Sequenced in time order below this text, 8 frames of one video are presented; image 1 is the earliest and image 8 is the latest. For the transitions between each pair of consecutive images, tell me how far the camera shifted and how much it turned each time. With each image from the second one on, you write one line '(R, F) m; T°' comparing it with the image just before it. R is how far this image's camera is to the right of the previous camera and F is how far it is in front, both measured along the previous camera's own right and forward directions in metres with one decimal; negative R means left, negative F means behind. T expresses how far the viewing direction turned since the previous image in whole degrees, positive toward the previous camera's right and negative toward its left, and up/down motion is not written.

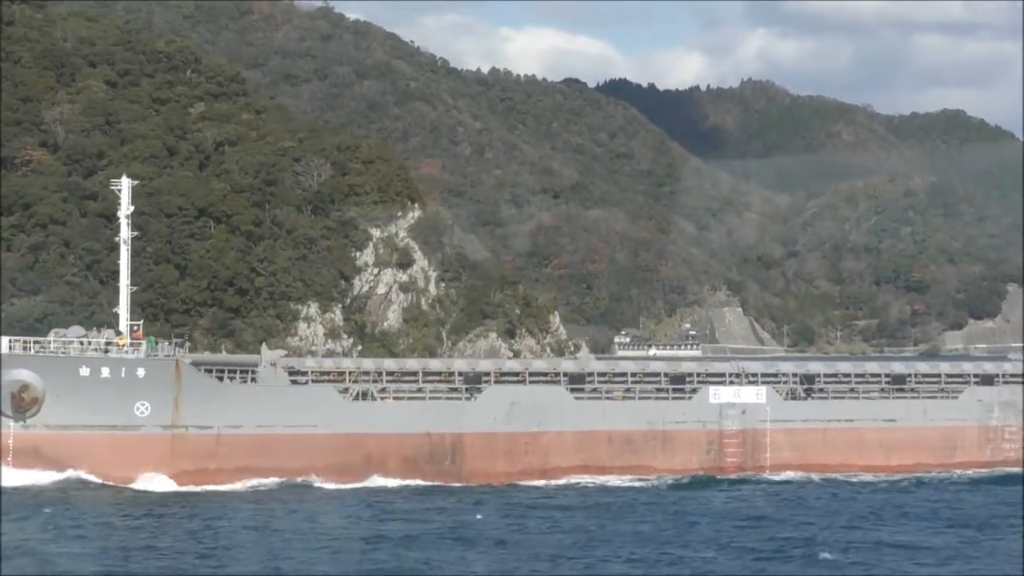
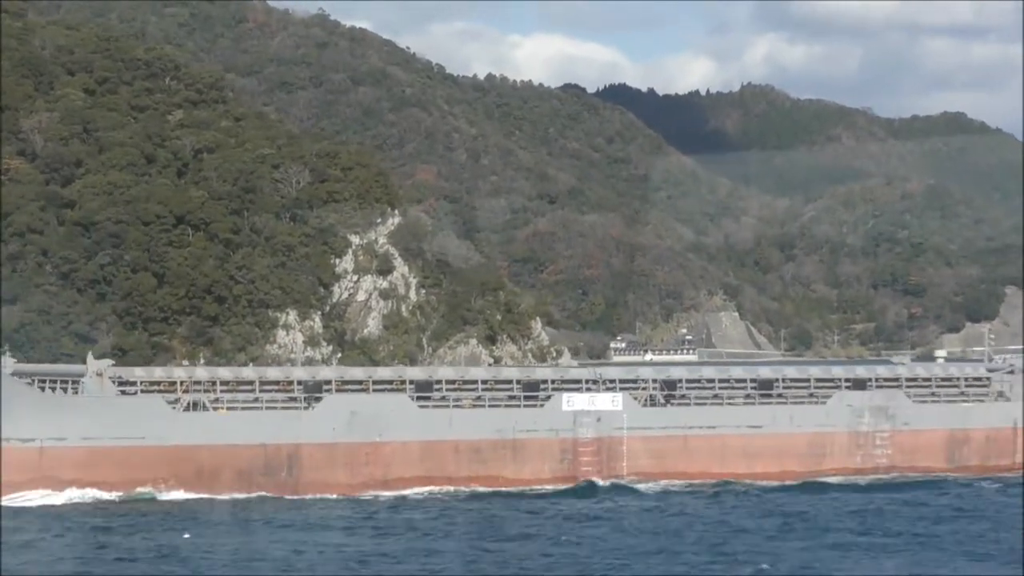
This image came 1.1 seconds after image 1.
(+0.5, +0.1) m; 0°
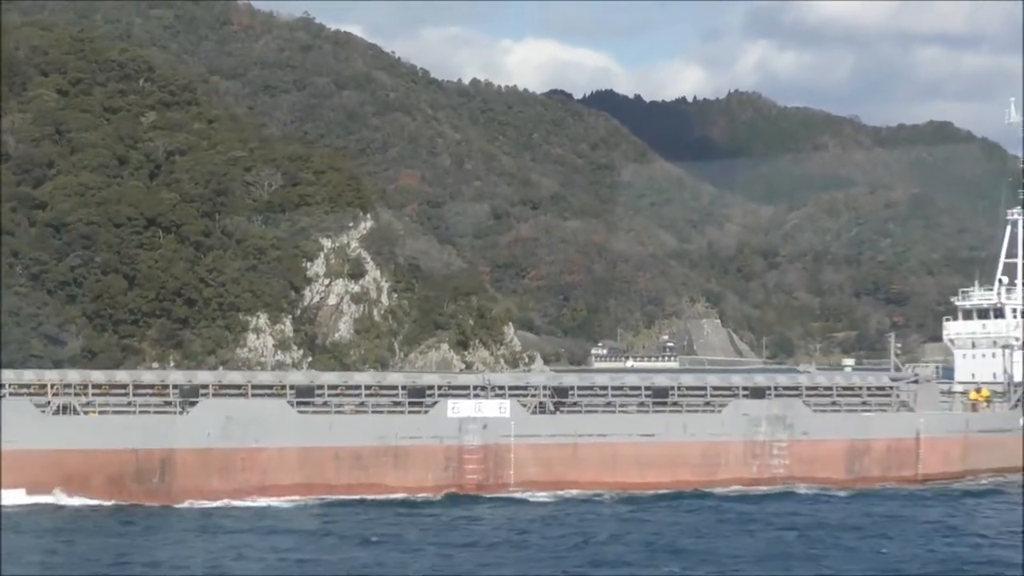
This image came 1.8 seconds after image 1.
(+0.3, +0.1) m; +1°
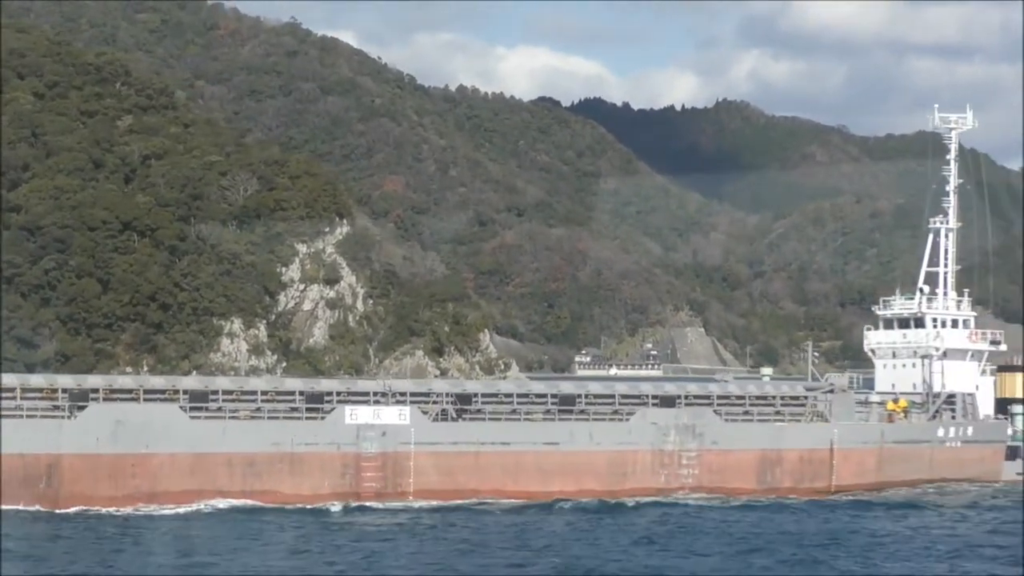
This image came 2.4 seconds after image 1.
(+0.3, +0.1) m; 0°
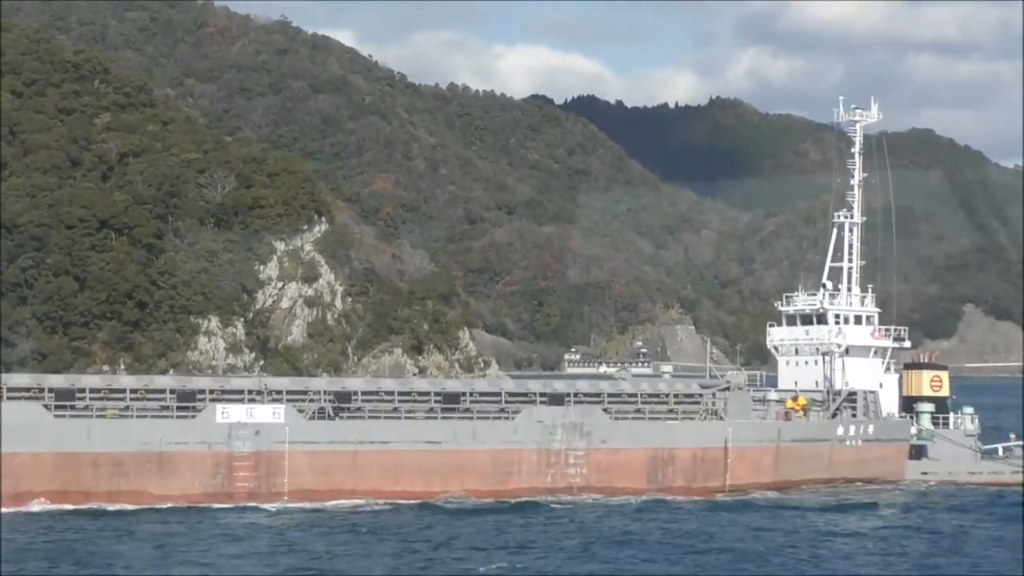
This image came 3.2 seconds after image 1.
(+0.4, +0.1) m; 0°
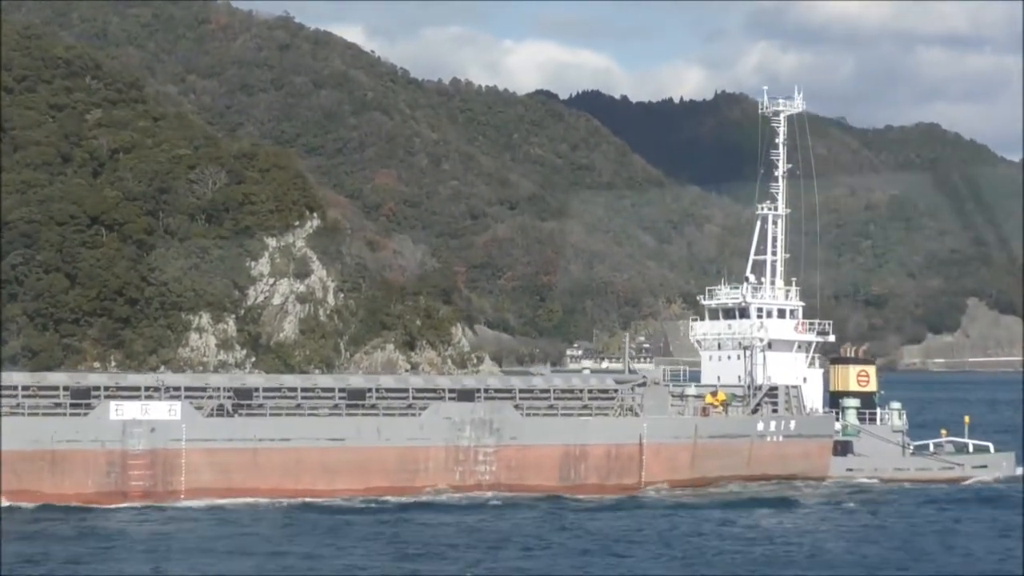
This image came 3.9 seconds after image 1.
(+0.3, +0.1) m; 0°
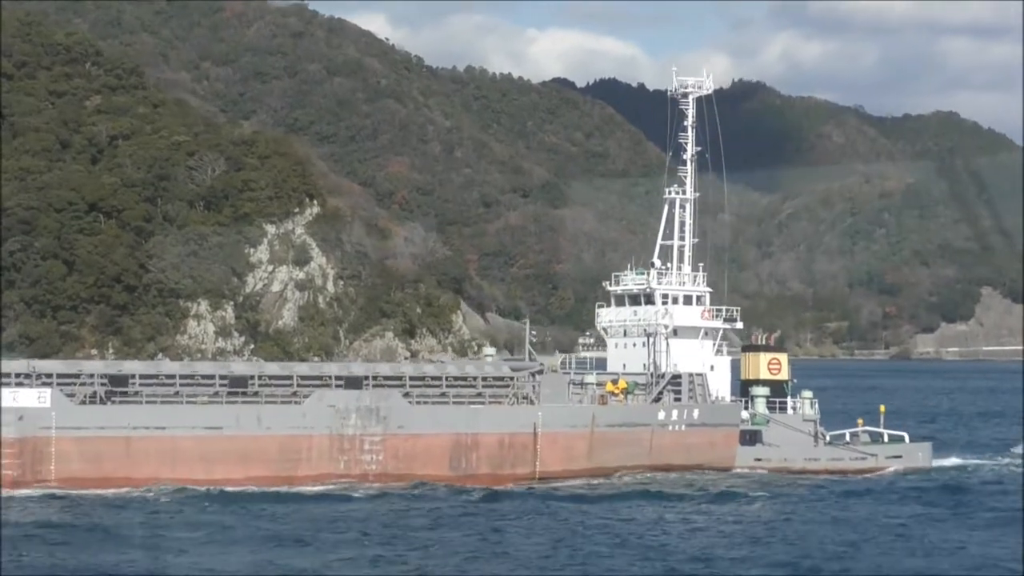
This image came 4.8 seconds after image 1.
(+0.4, +0.1) m; -1°
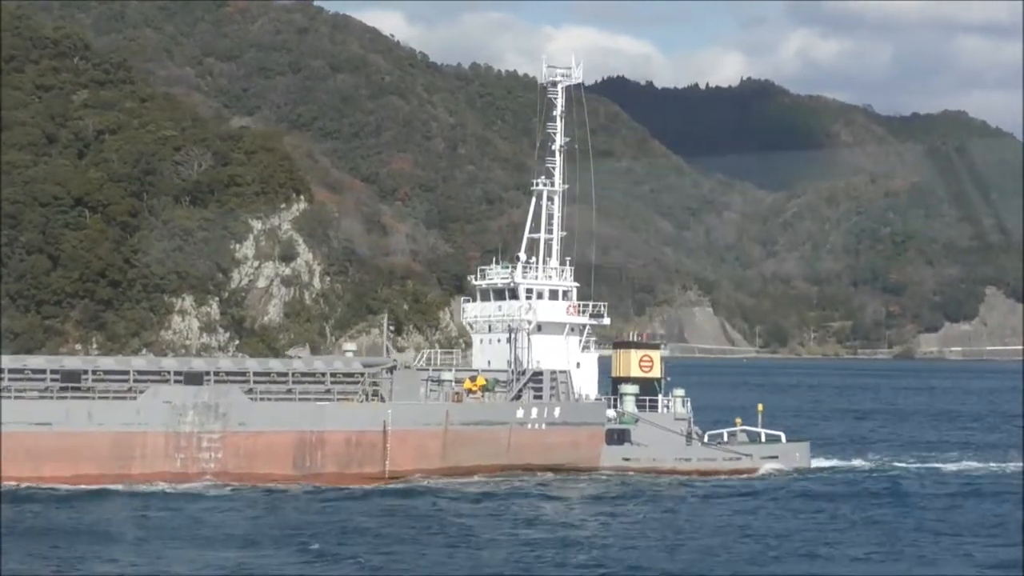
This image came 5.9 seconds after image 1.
(+0.5, +0.1) m; -1°
